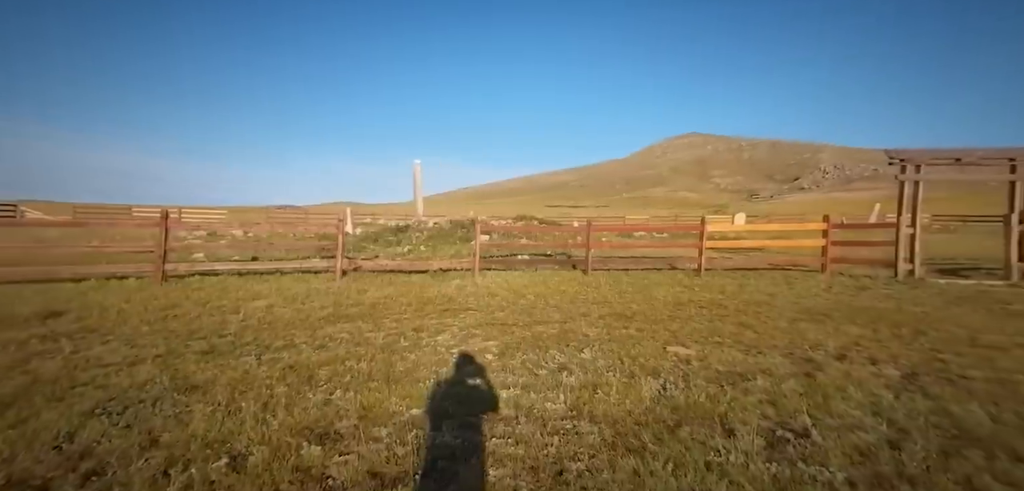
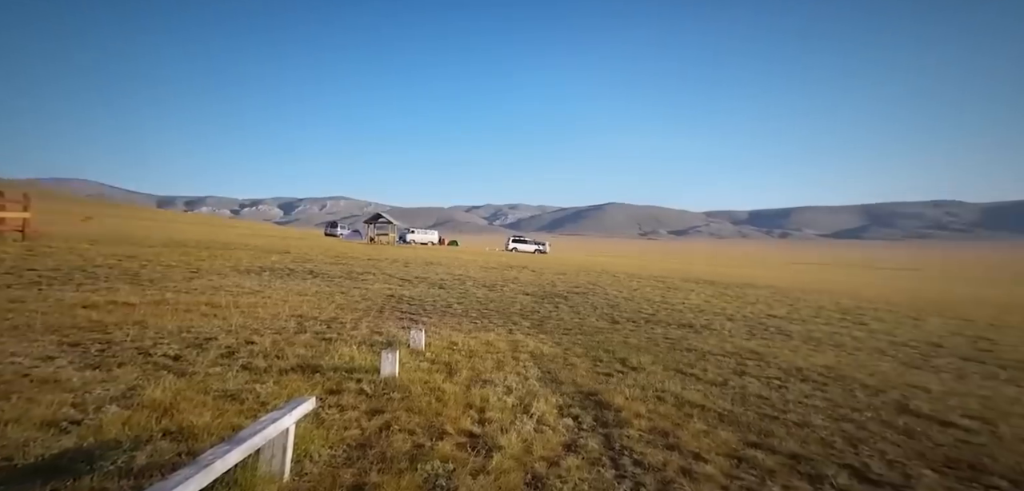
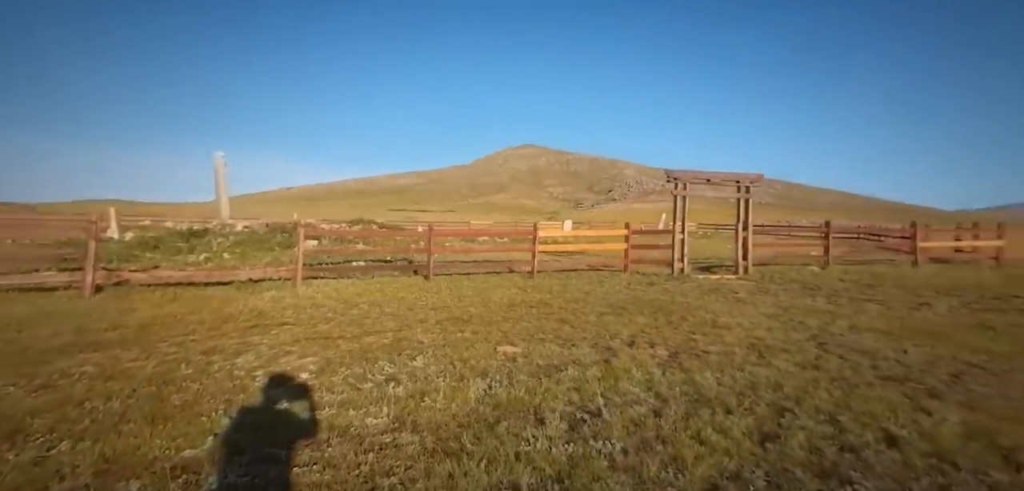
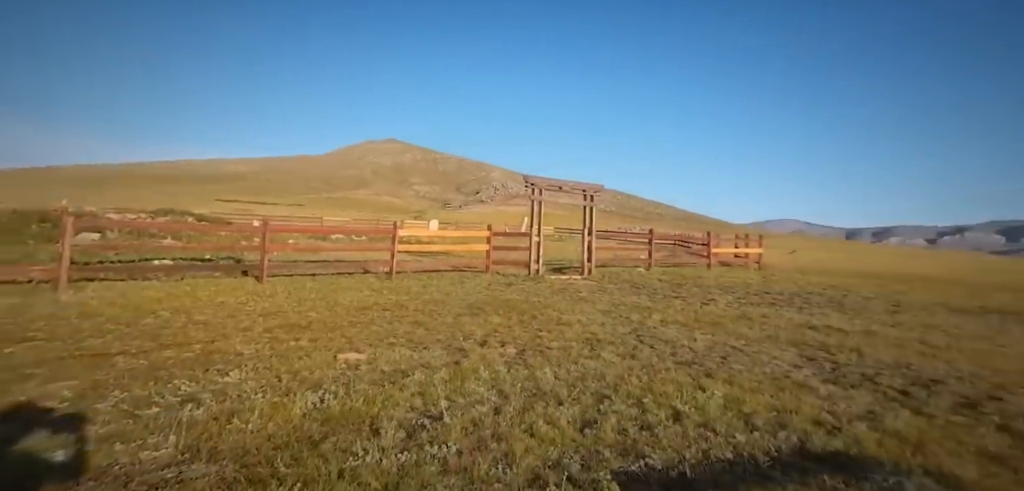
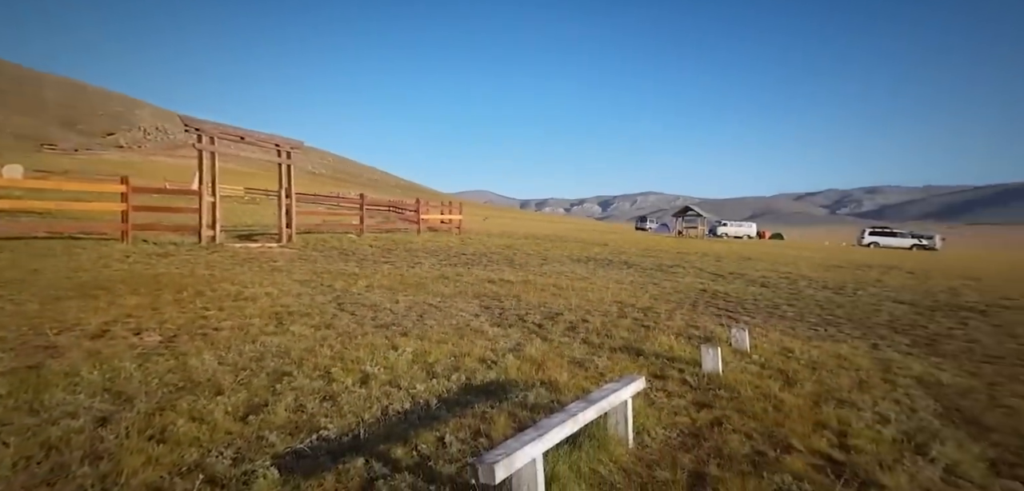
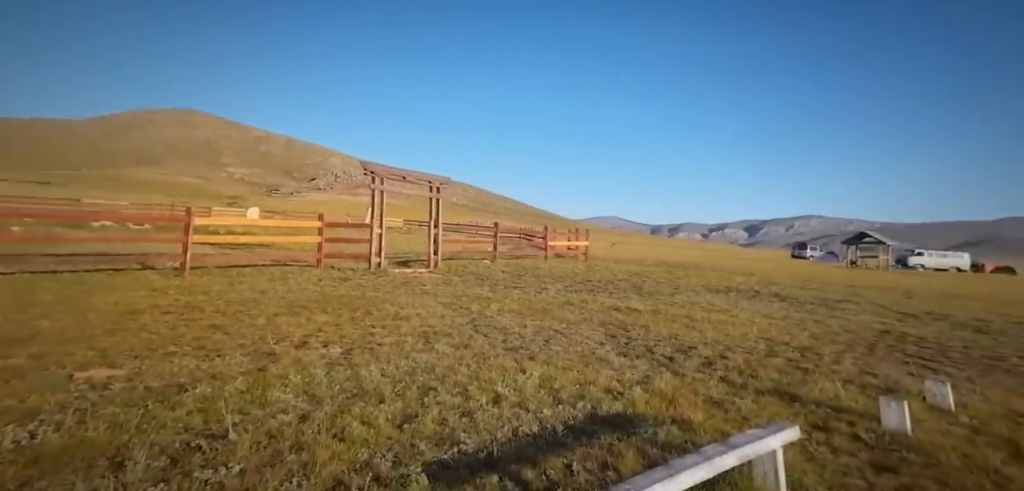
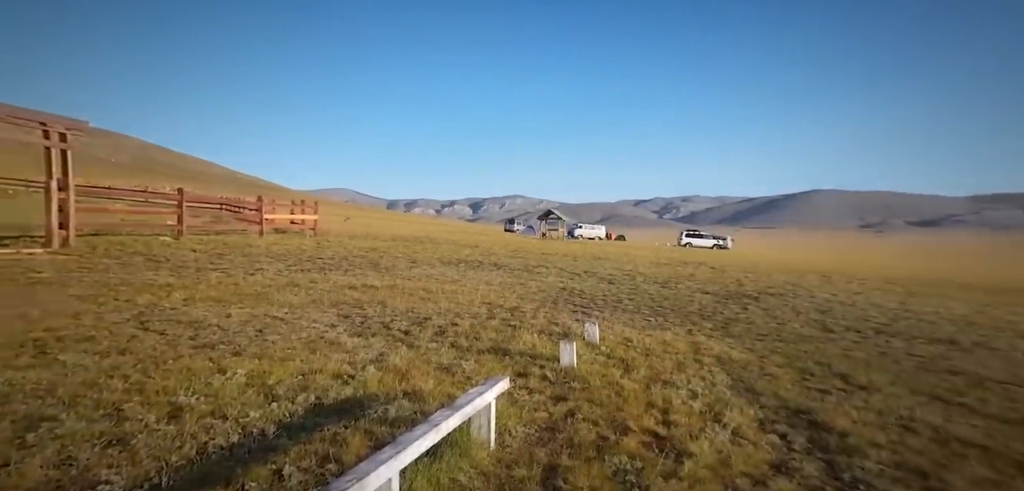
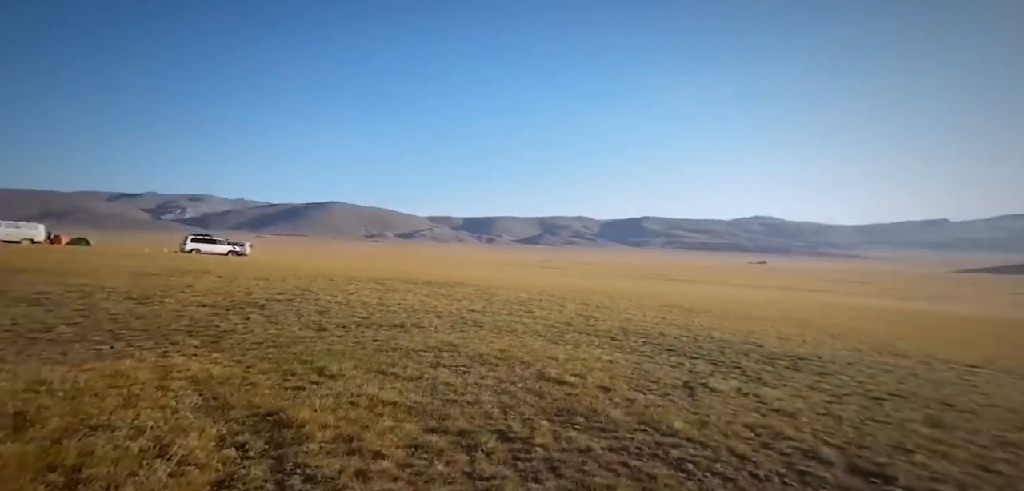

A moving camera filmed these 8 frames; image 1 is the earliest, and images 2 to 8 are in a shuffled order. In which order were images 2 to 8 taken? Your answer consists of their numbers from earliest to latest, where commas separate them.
3, 4, 6, 5, 7, 2, 8
